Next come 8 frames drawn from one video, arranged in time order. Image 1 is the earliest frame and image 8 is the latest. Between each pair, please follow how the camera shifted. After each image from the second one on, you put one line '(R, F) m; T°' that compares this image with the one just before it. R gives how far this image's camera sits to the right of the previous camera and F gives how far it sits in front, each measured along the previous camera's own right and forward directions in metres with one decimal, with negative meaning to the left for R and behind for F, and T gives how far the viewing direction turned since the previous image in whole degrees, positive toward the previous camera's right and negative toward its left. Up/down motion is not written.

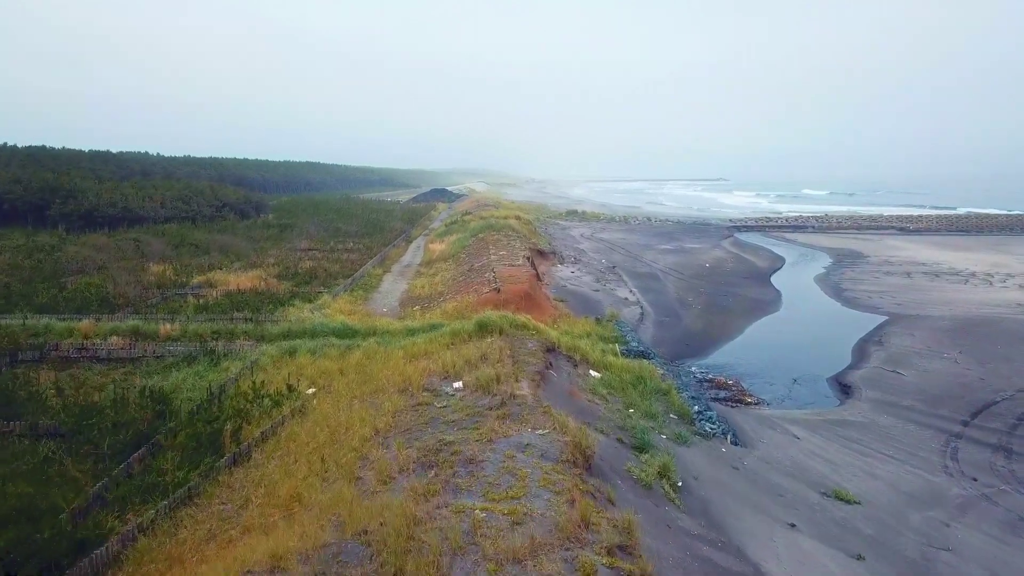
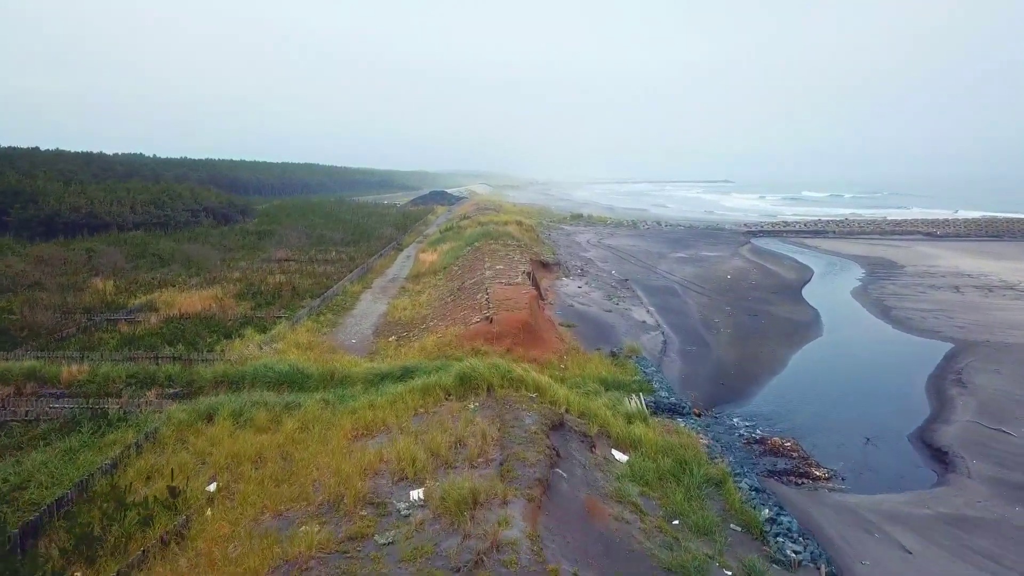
(+0.1, +2.5) m; 0°
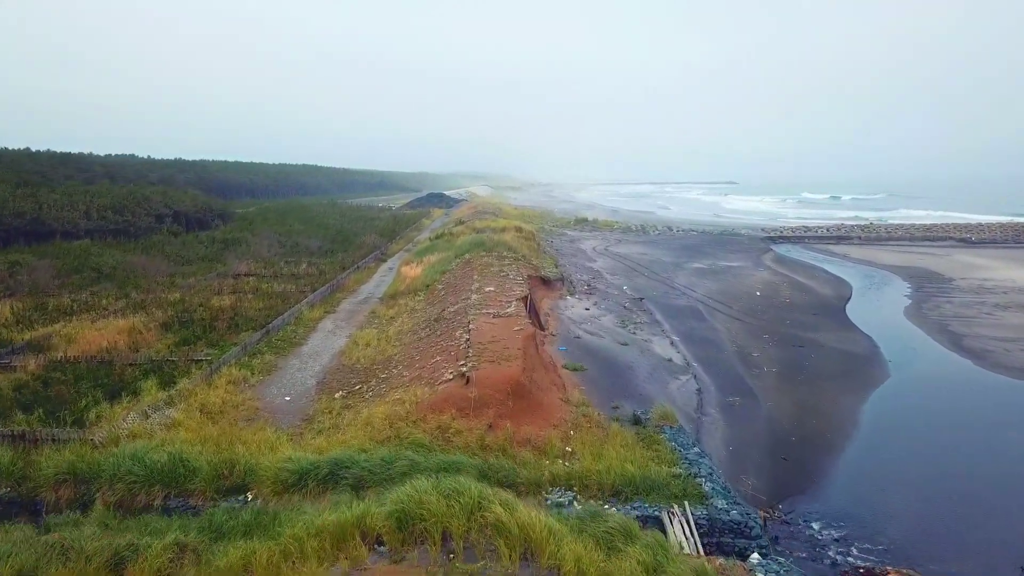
(+0.2, +3.0) m; 0°
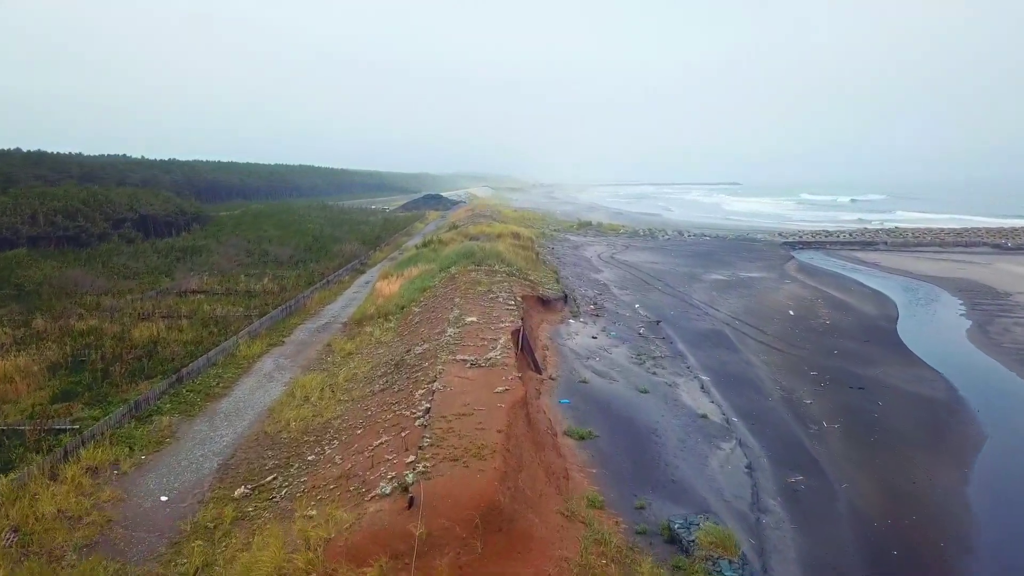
(+0.2, +2.8) m; 0°
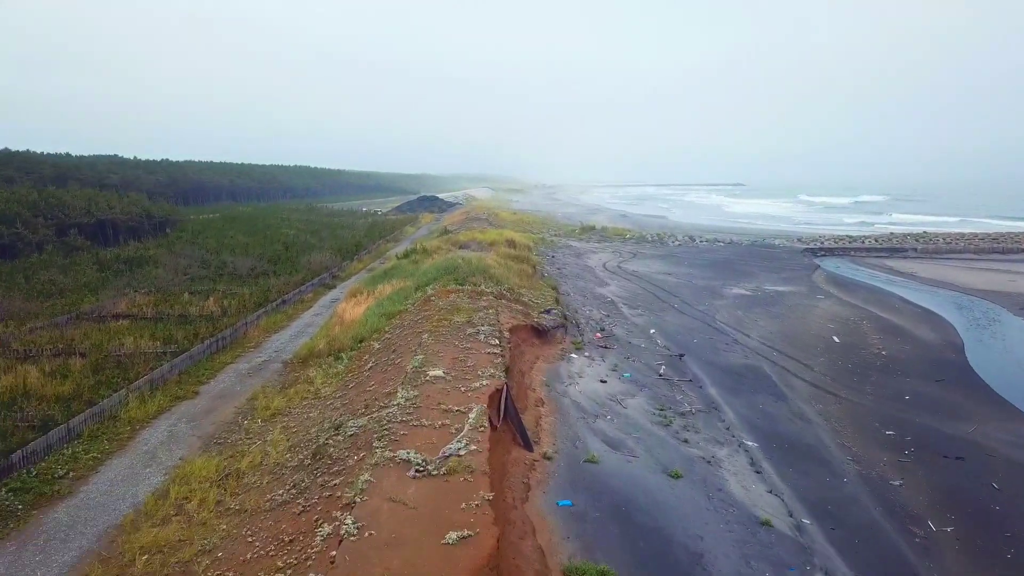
(+0.2, +2.8) m; 0°
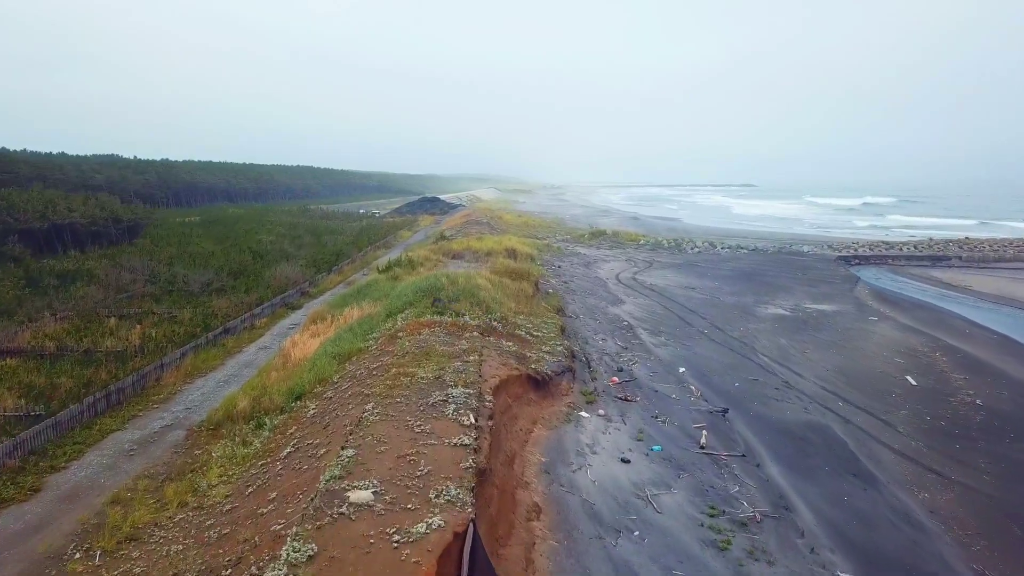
(+0.2, +2.8) m; -1°
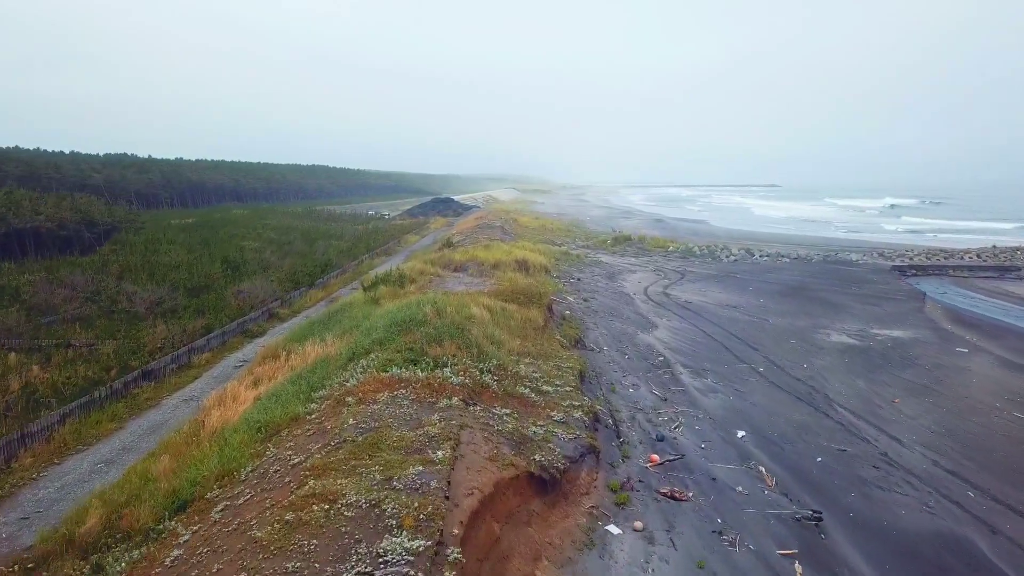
(+0.2, +2.8) m; -1°
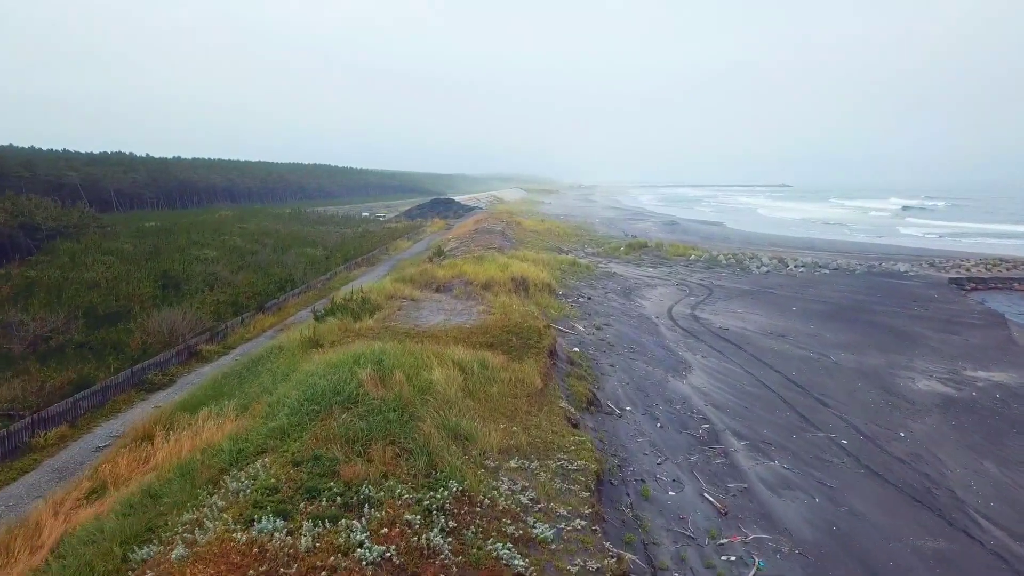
(+0.2, +3.2) m; -1°
